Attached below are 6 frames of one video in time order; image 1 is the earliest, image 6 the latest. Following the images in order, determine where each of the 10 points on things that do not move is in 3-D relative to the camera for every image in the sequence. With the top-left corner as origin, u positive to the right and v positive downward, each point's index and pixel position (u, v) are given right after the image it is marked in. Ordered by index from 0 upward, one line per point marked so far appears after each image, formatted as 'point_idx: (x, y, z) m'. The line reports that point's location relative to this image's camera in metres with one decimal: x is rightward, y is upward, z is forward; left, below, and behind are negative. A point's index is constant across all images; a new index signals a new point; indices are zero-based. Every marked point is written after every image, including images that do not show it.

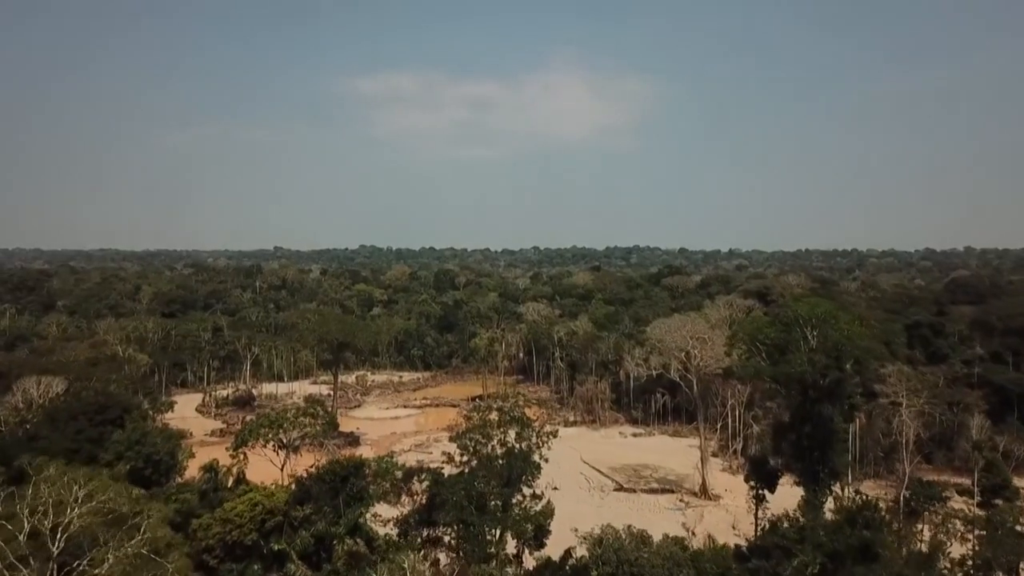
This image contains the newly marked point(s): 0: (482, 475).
0: (-0.7, -4.4, +19.2) m
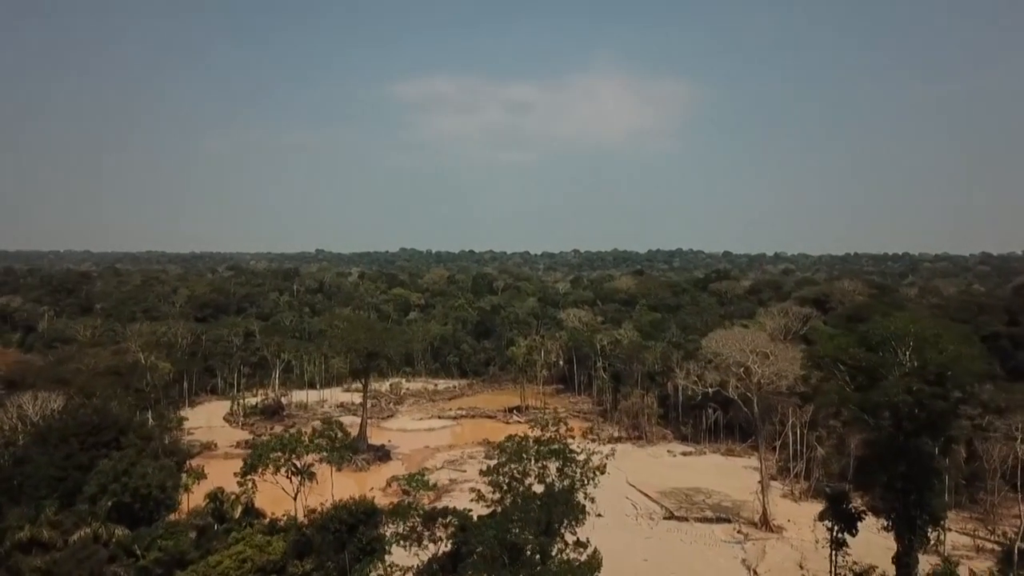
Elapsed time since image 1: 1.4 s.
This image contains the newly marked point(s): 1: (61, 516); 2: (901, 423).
0: (+0.1, -4.6, +16.3) m
1: (-9.2, -4.7, +16.7) m
2: (+8.7, -3.0, +18.3) m
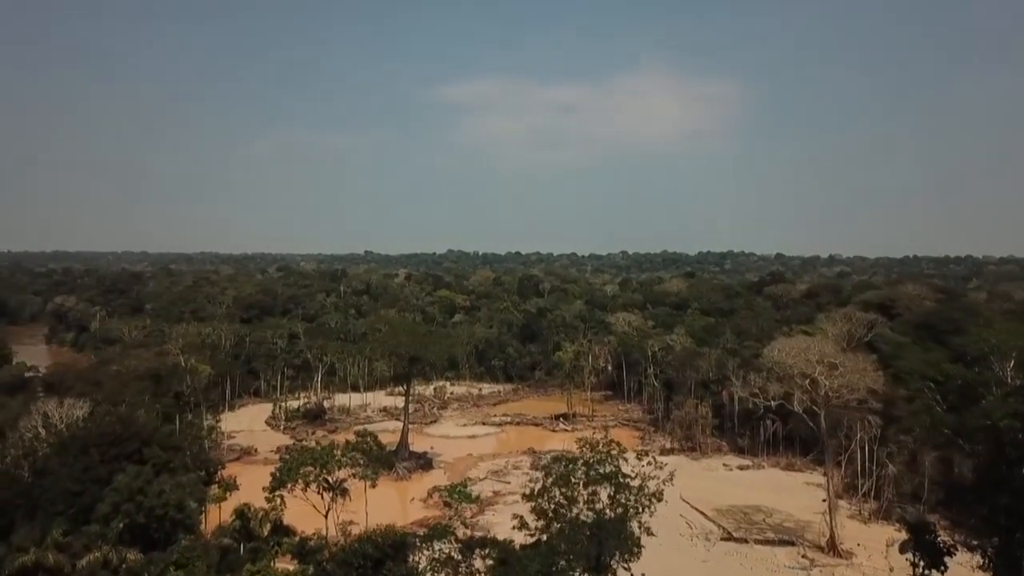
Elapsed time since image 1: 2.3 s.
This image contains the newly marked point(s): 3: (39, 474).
0: (+0.9, -4.7, +14.5) m
1: (-8.4, -4.7, +15.4) m
2: (+9.6, -3.2, +16.0) m
3: (-11.1, -4.4, +19.2) m
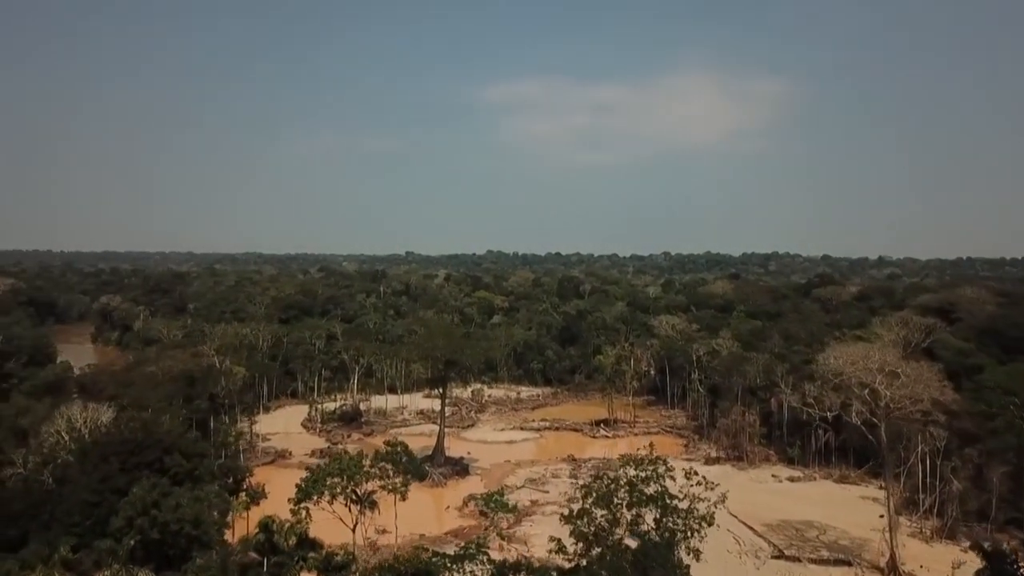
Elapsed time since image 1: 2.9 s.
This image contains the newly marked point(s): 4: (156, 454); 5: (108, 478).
0: (+1.5, -4.8, +13.2) m
1: (-7.7, -4.8, +14.6) m
2: (+10.3, -3.2, +14.2) m
3: (-10.3, -4.4, +18.4) m
4: (-8.4, -3.9, +19.3) m
5: (-9.0, -4.2, +18.2) m
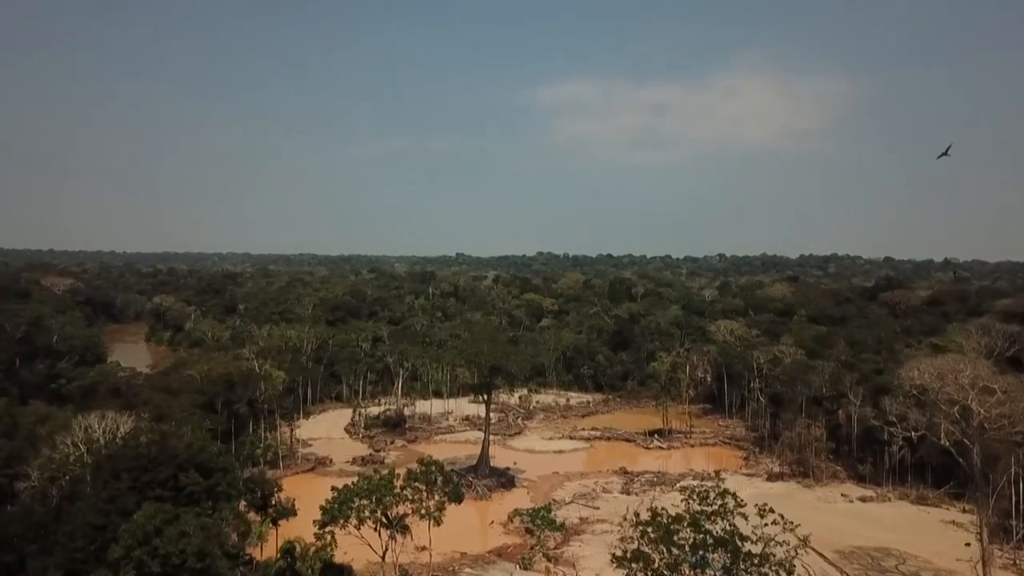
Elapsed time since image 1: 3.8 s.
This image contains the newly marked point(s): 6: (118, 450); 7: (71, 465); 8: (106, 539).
0: (+2.1, -4.9, +11.1) m
1: (-7.0, -4.8, +13.0) m
2: (+10.9, -3.4, +11.6) m
3: (-9.4, -4.5, +17.0) m
4: (-7.4, -4.0, +17.8) m
5: (-8.1, -4.3, +16.7) m
6: (-9.0, -3.7, +18.6) m
7: (-10.2, -4.1, +18.8) m
8: (-7.8, -4.8, +15.6) m
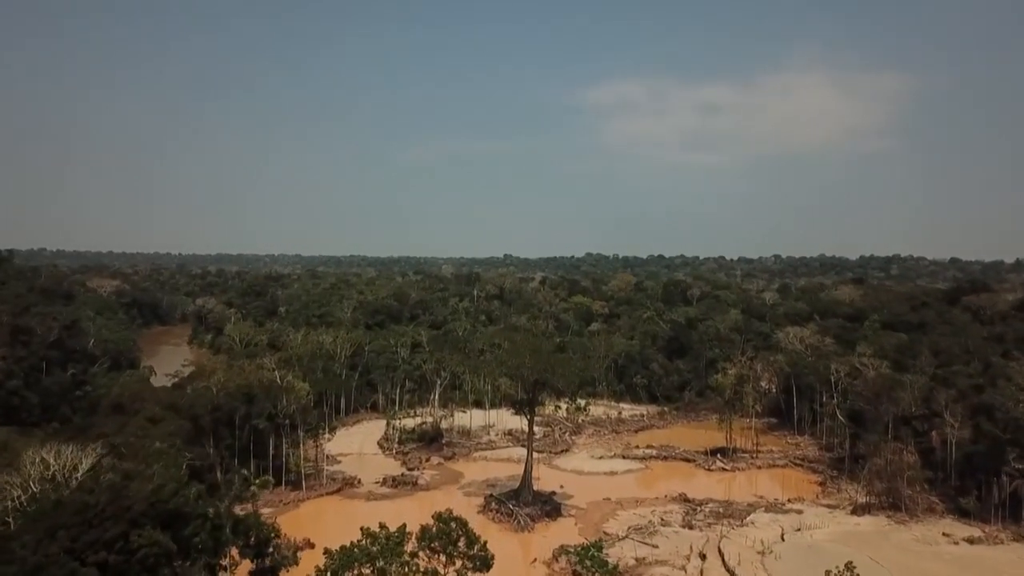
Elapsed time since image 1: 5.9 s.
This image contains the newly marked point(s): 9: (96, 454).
0: (+2.4, -5.0, +6.9) m
1: (-6.6, -4.9, +9.4) m
2: (+11.3, -3.5, +6.8) m
3: (-8.7, -4.6, +13.5) m
4: (-6.7, -4.1, +14.1) m
5: (-7.5, -4.4, +13.1) m
6: (-8.2, -3.8, +15.0) m
7: (-9.4, -4.2, +15.3) m
8: (-7.2, -5.0, +12.0) m
9: (-9.4, -3.6, +18.7) m
